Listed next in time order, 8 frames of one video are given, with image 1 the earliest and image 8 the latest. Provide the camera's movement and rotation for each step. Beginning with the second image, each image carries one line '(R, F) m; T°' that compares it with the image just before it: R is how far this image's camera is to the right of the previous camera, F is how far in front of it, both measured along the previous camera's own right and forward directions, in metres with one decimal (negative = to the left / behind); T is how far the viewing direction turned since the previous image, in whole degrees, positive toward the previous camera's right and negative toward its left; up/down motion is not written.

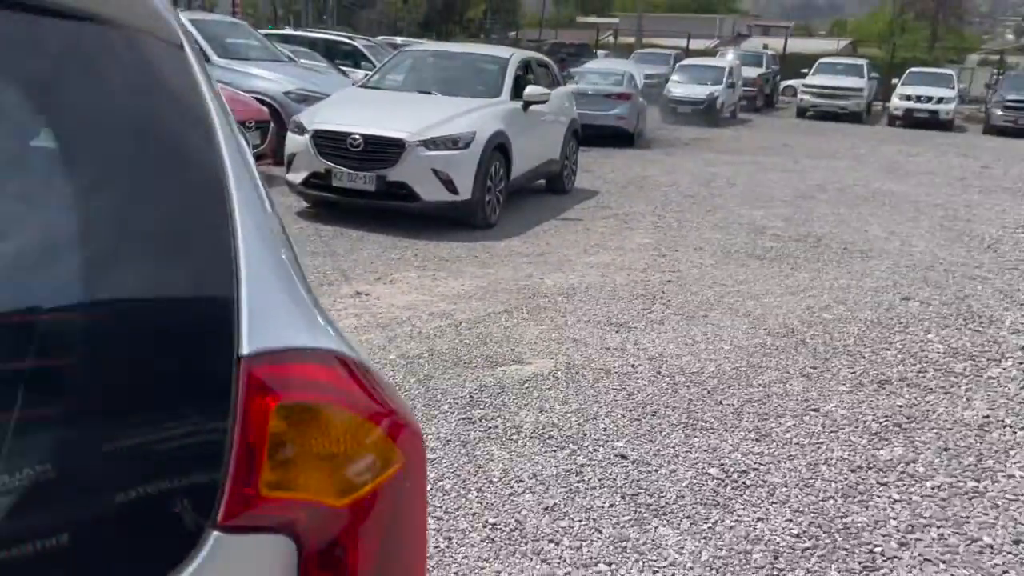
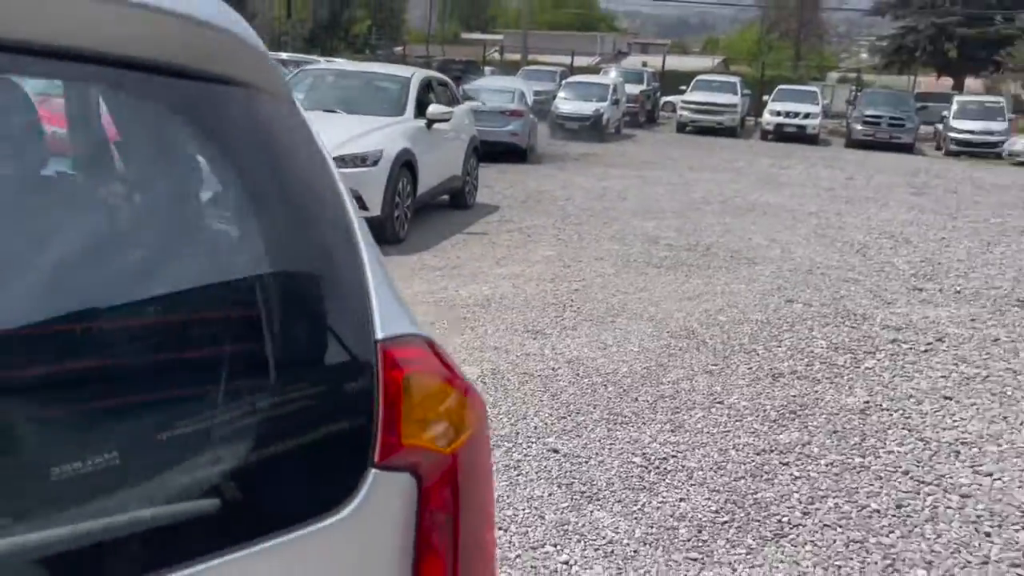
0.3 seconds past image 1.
(-0.2, -0.3) m; +7°
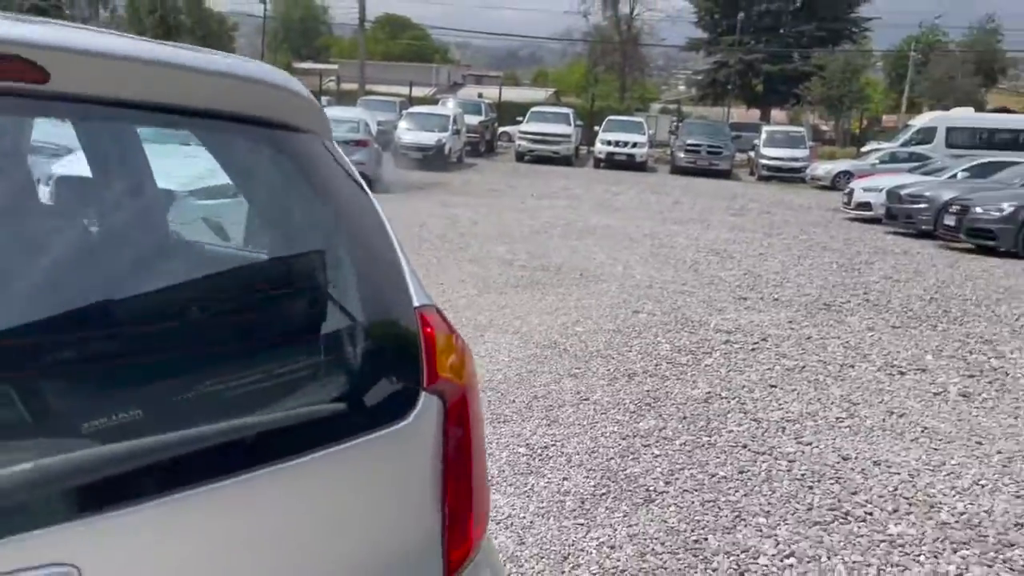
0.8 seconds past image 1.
(-0.3, -0.5) m; +10°
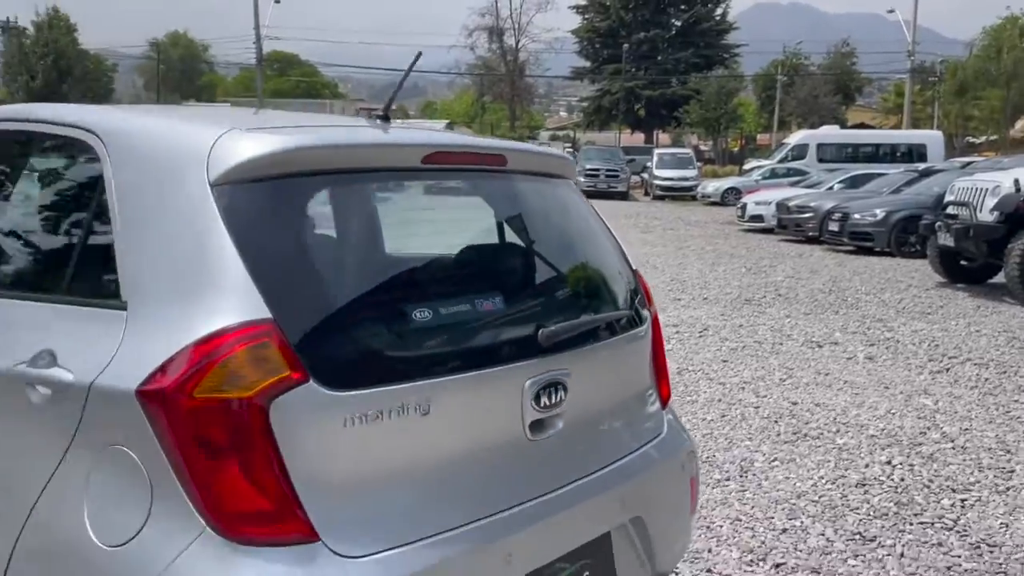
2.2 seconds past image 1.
(-1.0, -1.4) m; +7°
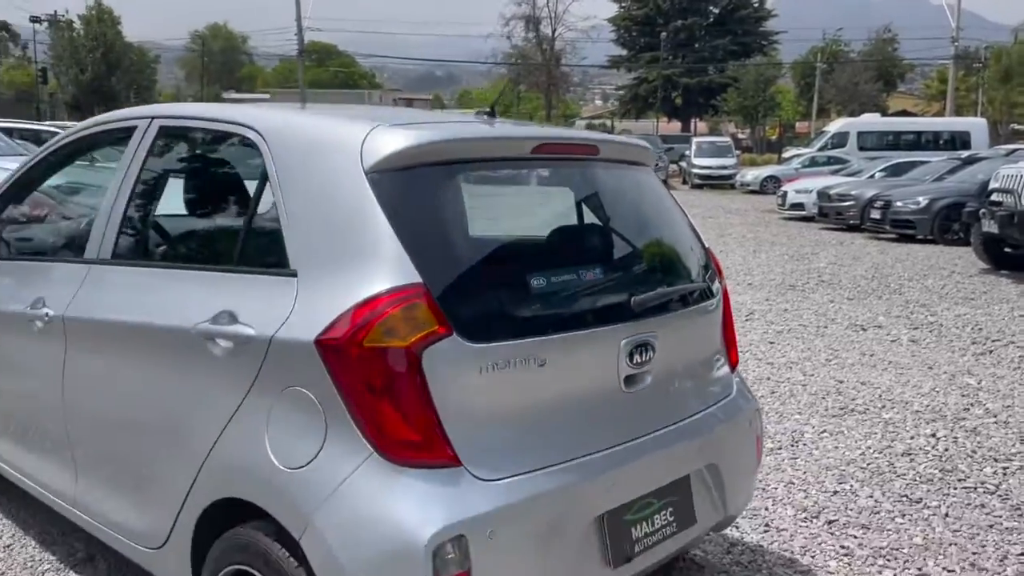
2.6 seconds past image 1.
(-0.2, -0.4) m; -2°
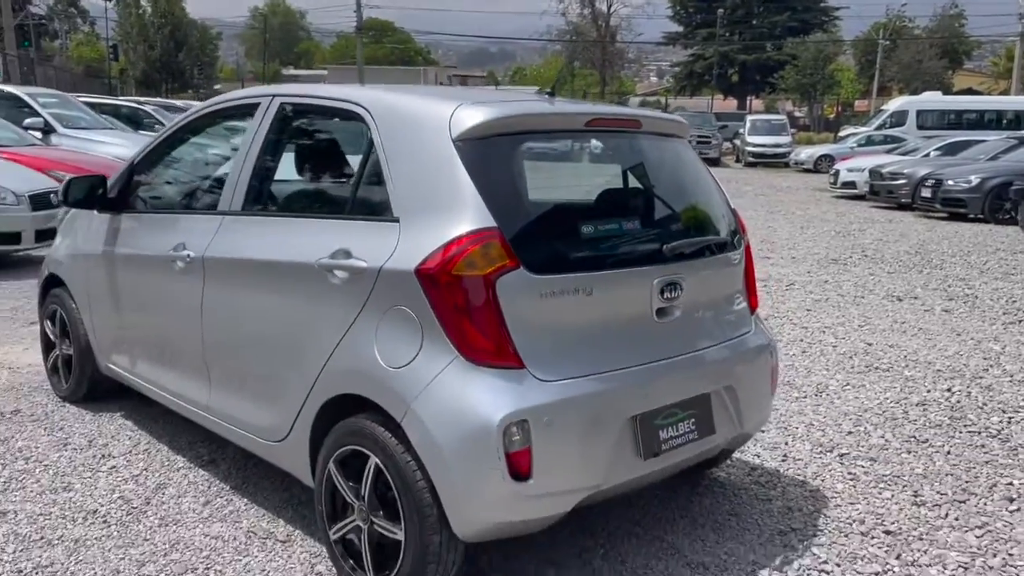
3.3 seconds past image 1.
(0.0, -0.7) m; -3°
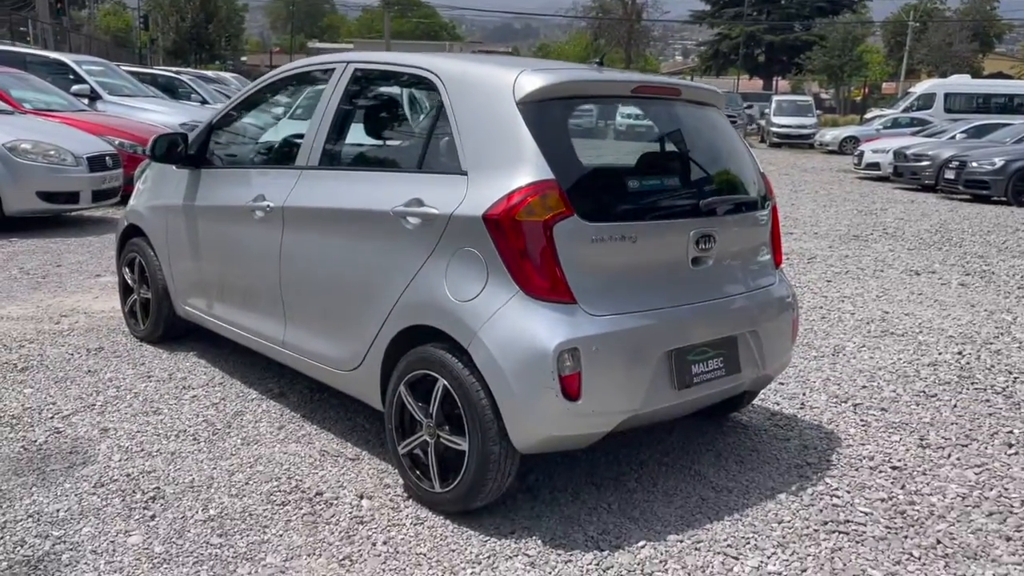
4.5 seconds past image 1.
(-0.1, -0.4) m; -1°
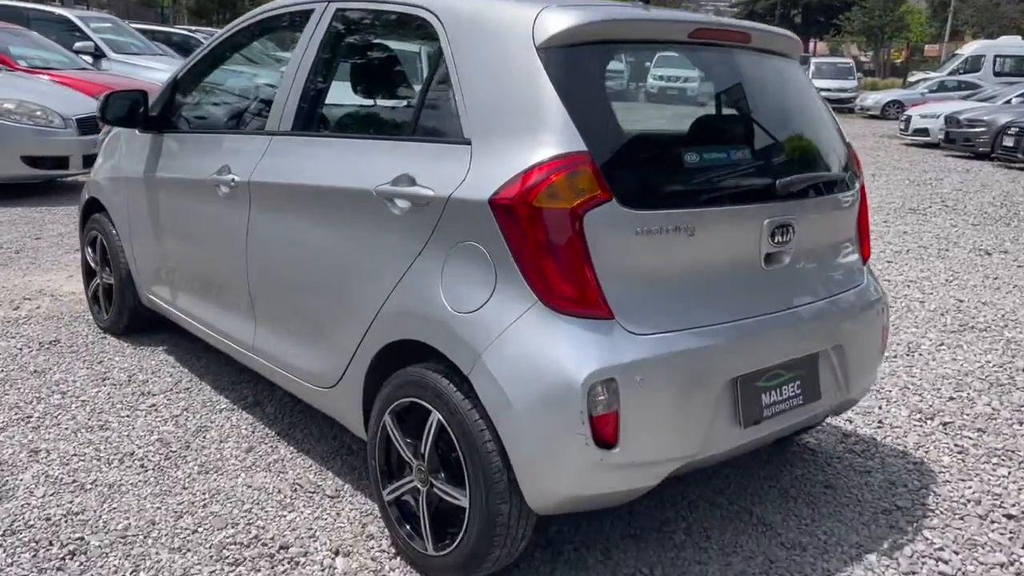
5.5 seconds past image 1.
(0.0, +0.9) m; -2°
